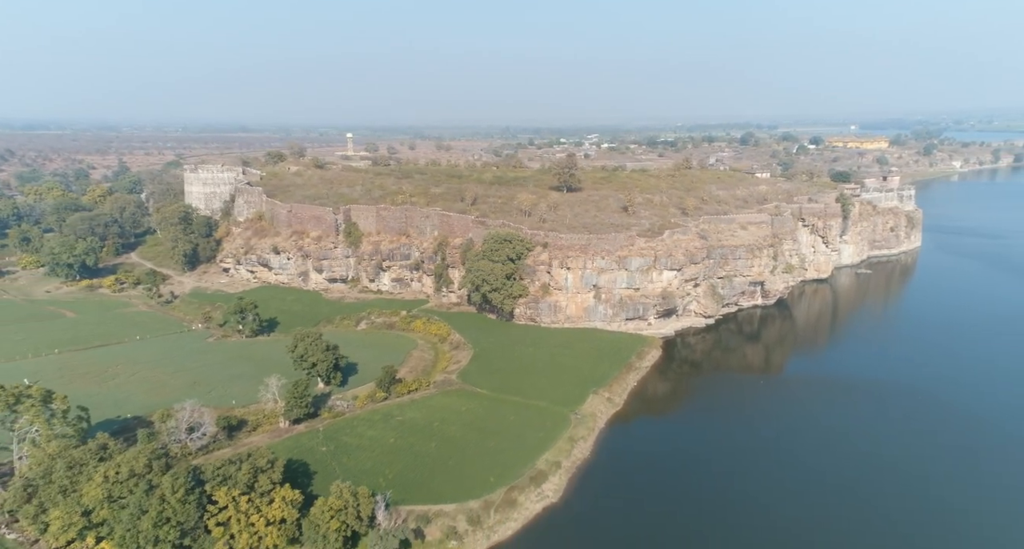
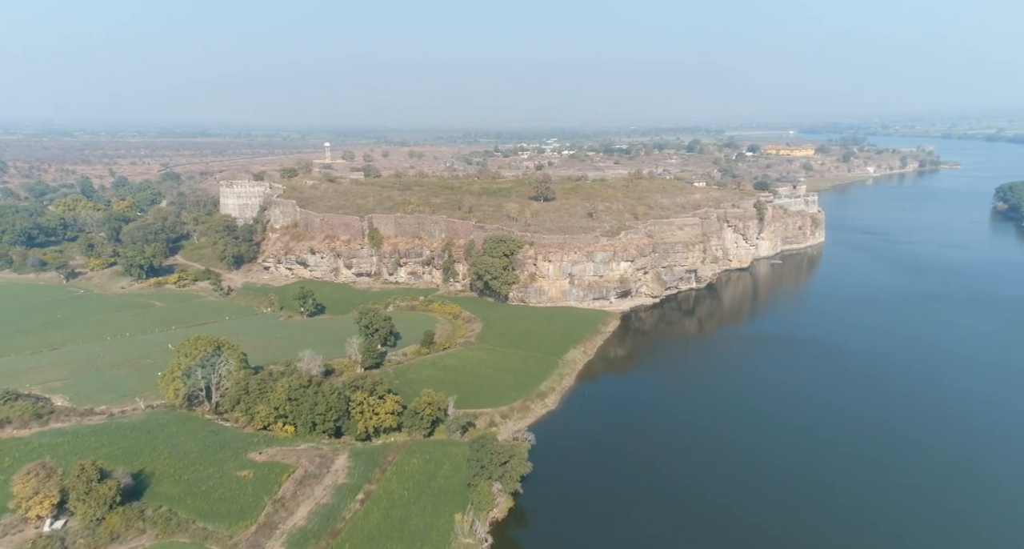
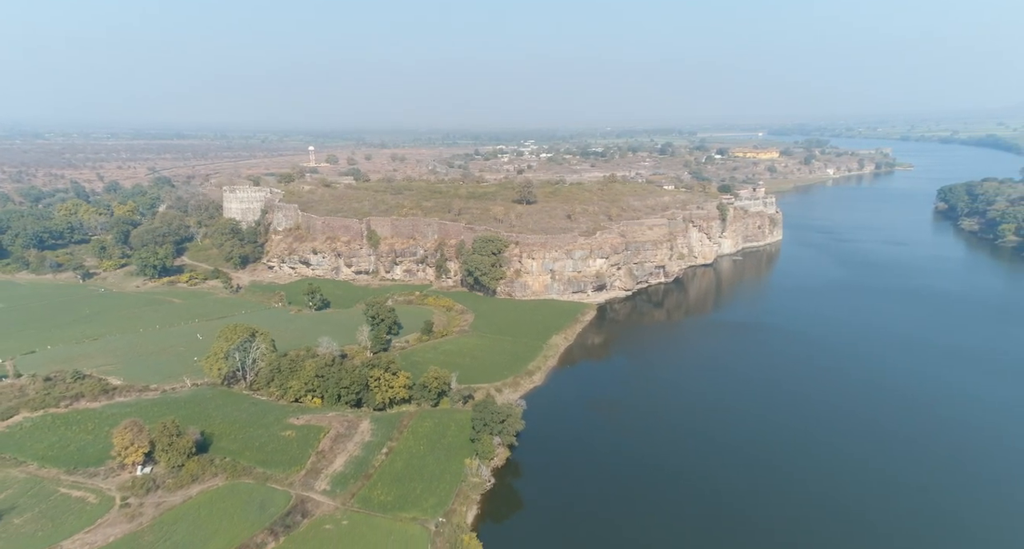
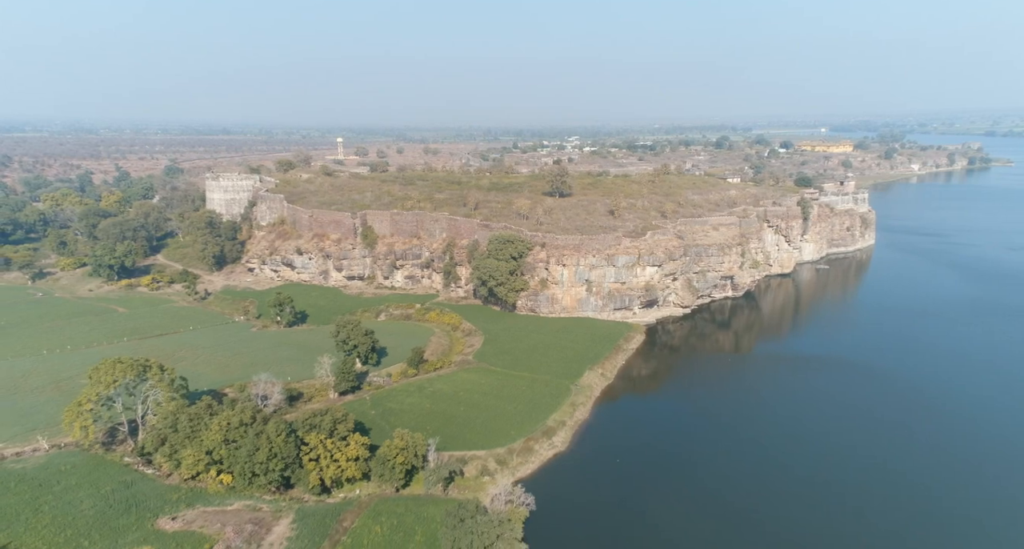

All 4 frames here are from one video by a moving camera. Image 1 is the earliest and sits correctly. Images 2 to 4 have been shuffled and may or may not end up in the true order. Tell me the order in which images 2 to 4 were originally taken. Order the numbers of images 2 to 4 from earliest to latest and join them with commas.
4, 2, 3
